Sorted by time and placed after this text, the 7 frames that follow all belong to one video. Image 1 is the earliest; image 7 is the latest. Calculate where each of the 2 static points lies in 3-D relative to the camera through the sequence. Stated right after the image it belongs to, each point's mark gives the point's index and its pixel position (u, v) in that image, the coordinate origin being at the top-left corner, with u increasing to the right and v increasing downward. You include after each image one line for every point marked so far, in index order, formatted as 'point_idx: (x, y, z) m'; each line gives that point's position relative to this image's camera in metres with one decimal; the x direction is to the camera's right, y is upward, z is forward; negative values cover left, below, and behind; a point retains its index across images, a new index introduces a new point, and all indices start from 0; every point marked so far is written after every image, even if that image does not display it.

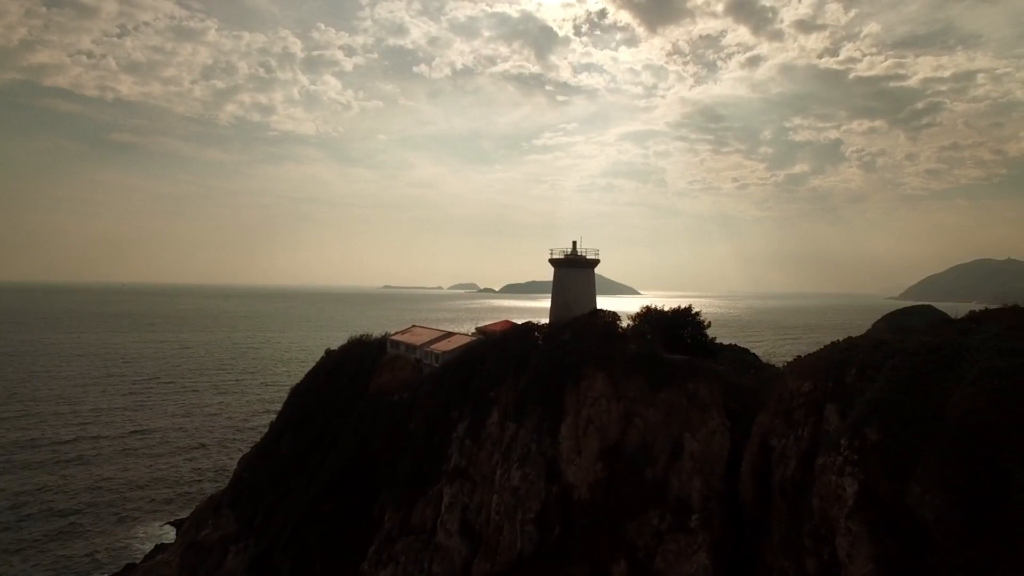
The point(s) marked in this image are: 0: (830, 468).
0: (+5.5, -3.1, +10.0) m
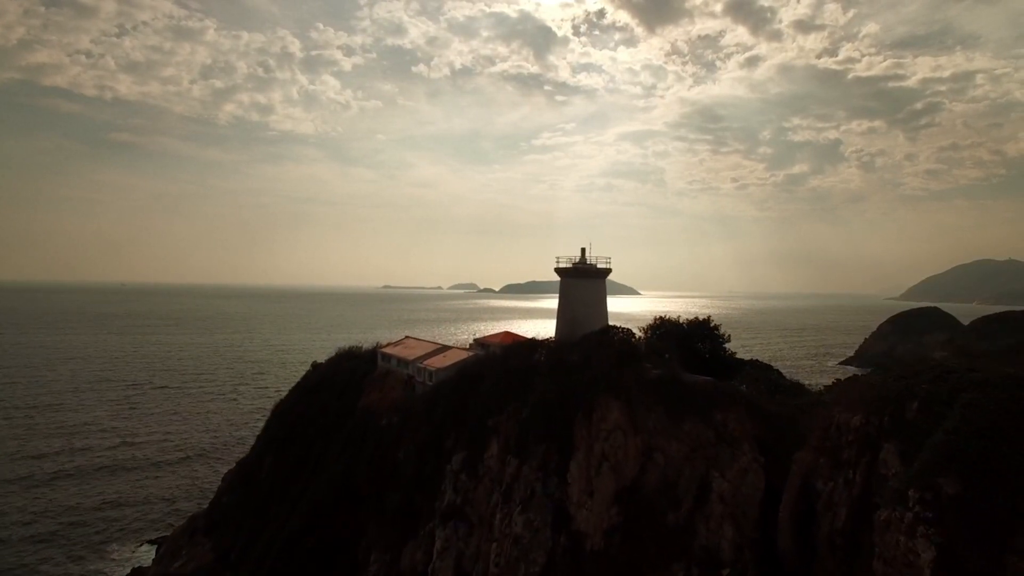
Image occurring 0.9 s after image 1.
0: (+5.6, -3.5, +8.3) m
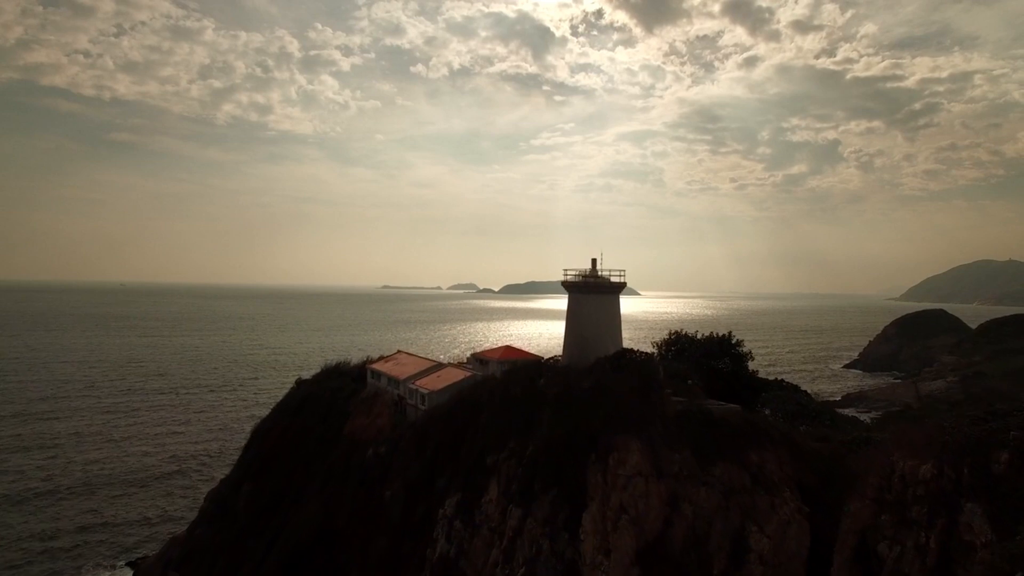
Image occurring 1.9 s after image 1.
0: (+6.3, -3.8, +7.5) m
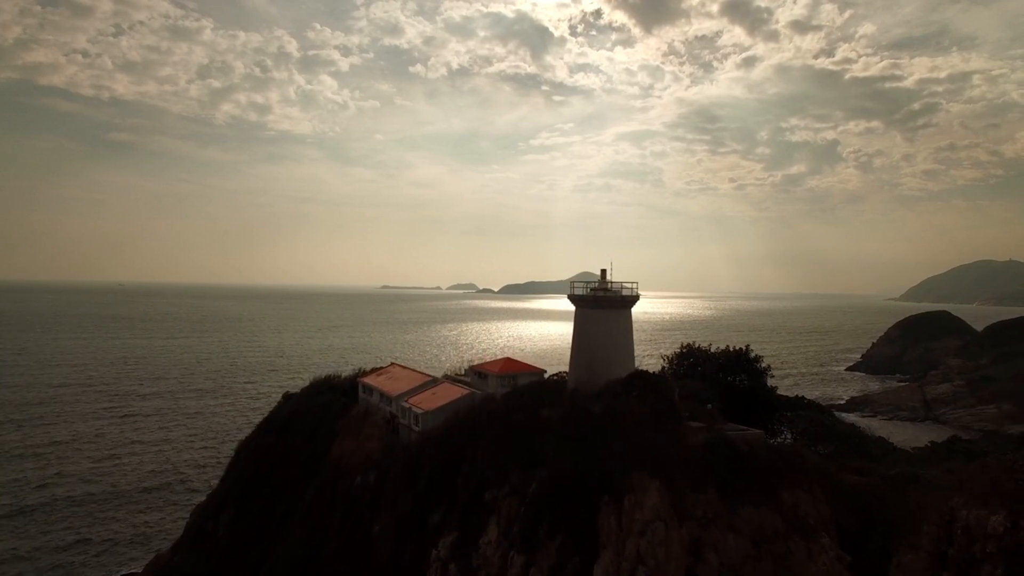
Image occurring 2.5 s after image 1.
0: (+7.2, -3.6, +7.5) m
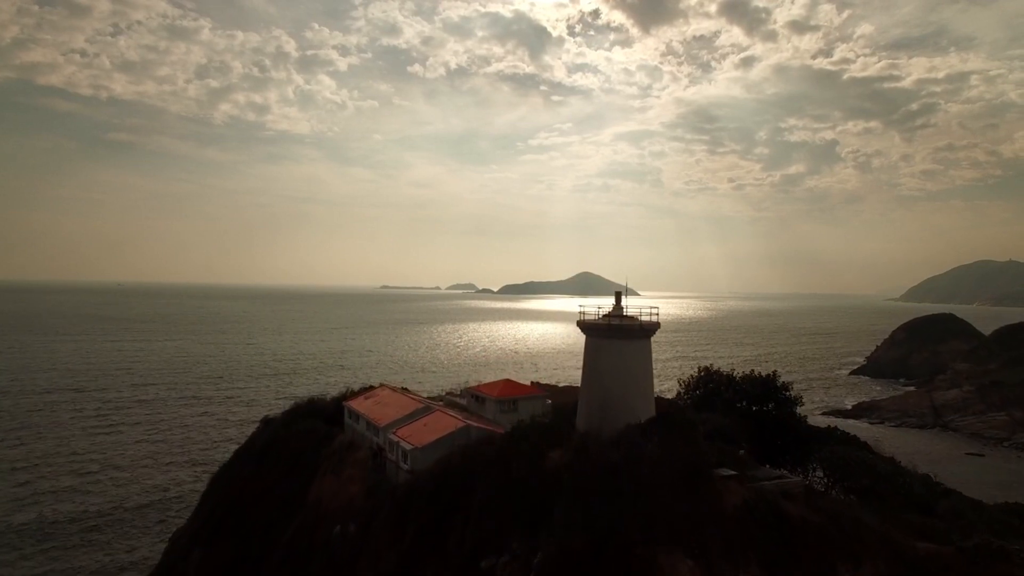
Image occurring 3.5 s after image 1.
0: (+7.7, -4.1, +6.3) m
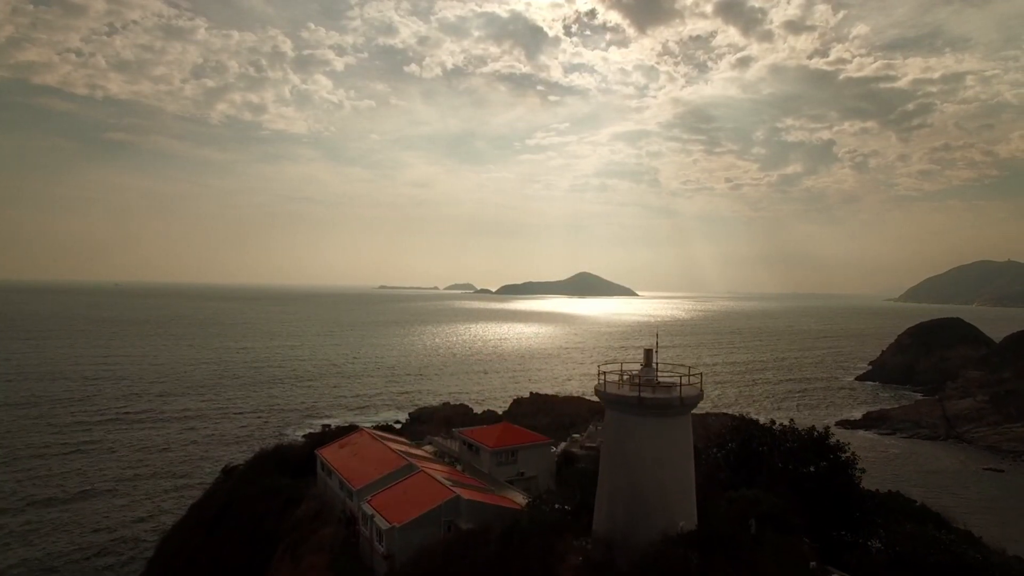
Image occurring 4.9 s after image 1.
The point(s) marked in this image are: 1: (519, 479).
0: (+7.7, -5.0, +3.4) m
1: (+0.2, -5.6, +16.9) m
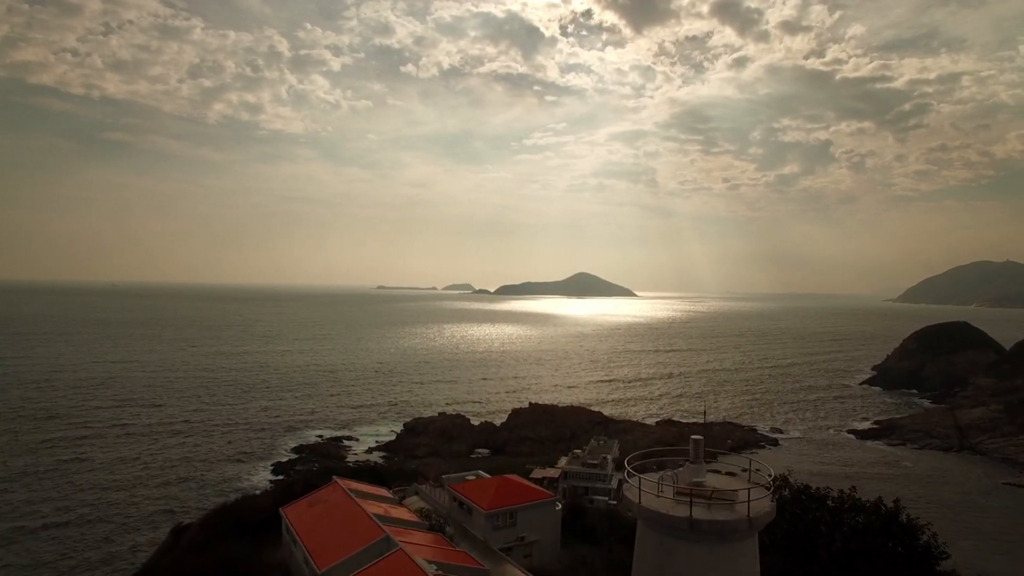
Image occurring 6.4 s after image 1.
0: (+7.8, -5.7, +0.8) m
1: (+0.2, -6.4, +14.2) m
